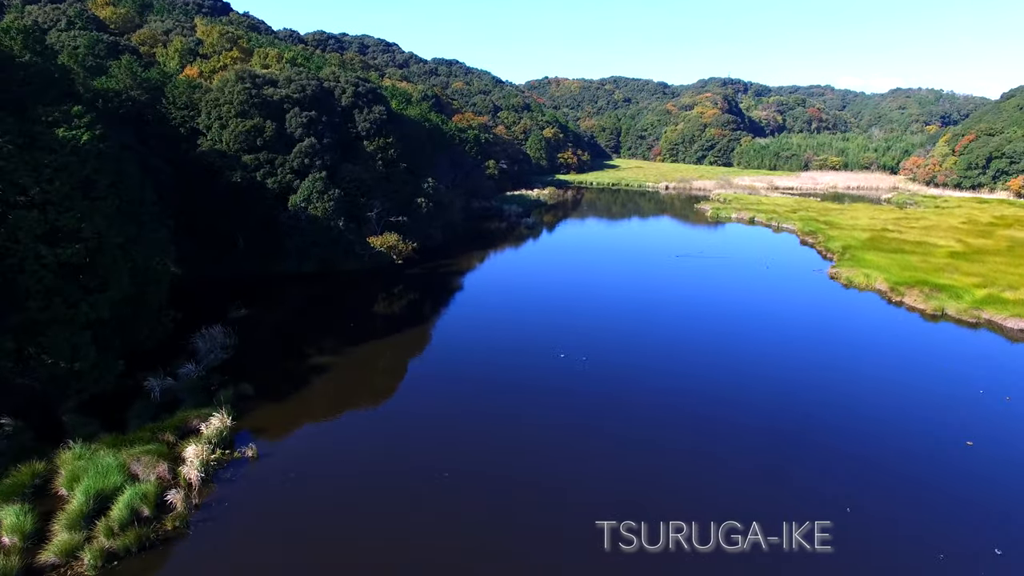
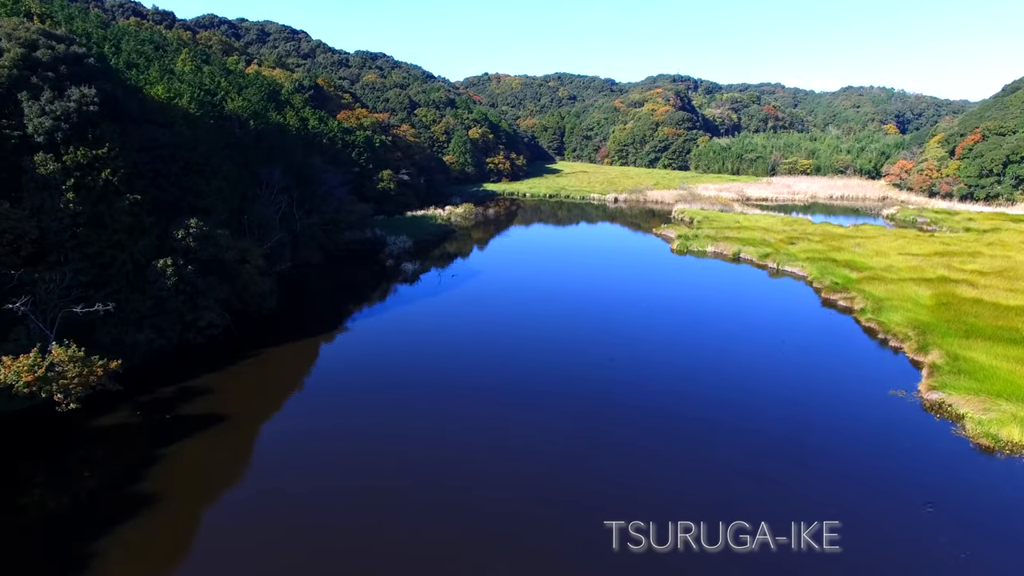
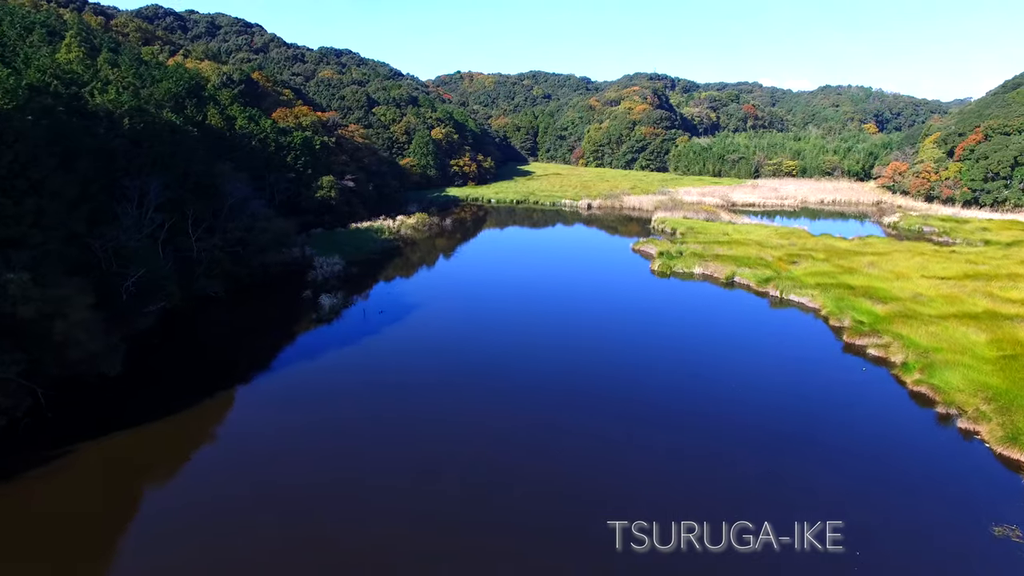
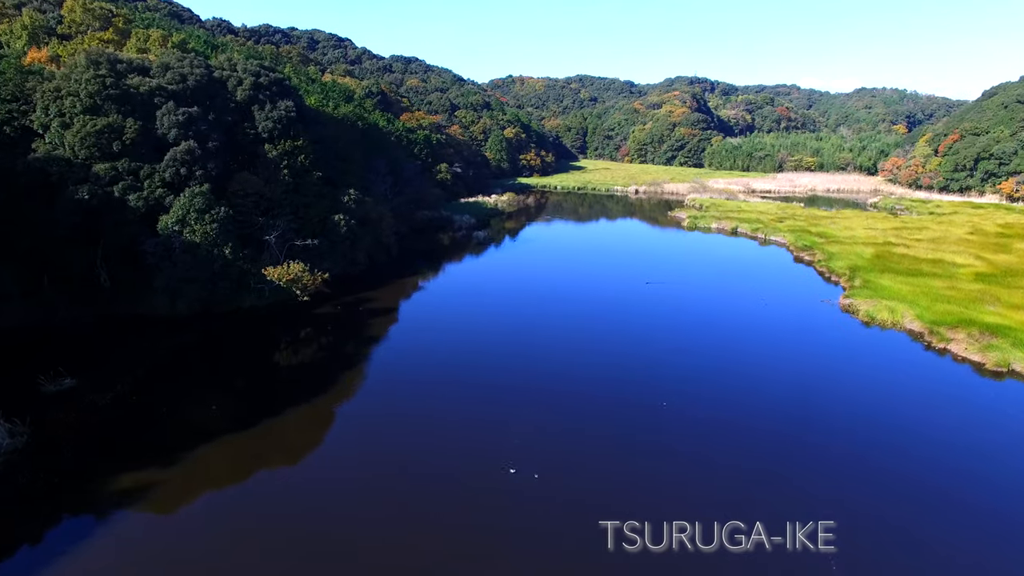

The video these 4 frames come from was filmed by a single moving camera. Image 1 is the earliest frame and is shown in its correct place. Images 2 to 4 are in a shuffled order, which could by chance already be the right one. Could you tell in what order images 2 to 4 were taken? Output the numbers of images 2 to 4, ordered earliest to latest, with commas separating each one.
4, 2, 3
